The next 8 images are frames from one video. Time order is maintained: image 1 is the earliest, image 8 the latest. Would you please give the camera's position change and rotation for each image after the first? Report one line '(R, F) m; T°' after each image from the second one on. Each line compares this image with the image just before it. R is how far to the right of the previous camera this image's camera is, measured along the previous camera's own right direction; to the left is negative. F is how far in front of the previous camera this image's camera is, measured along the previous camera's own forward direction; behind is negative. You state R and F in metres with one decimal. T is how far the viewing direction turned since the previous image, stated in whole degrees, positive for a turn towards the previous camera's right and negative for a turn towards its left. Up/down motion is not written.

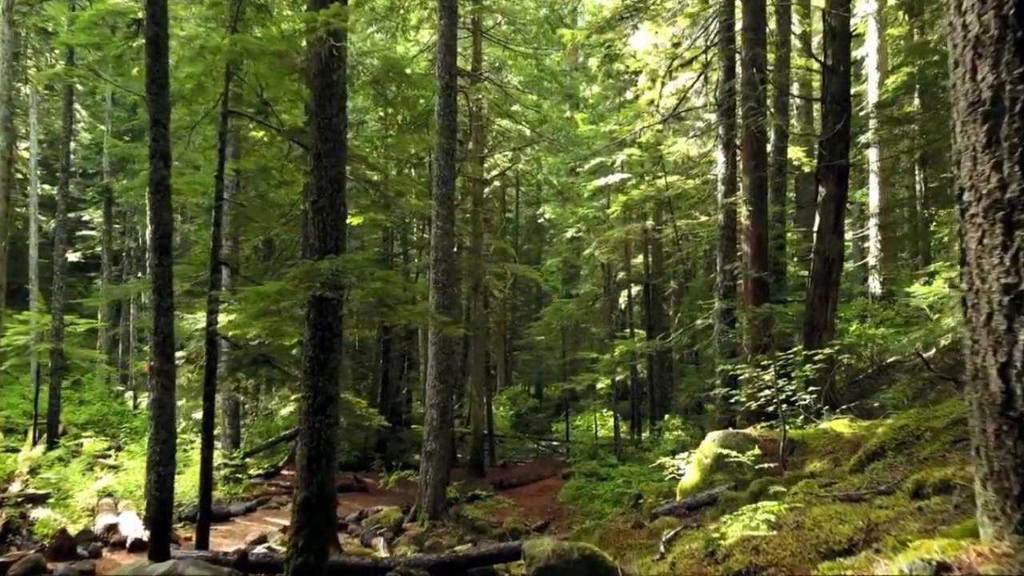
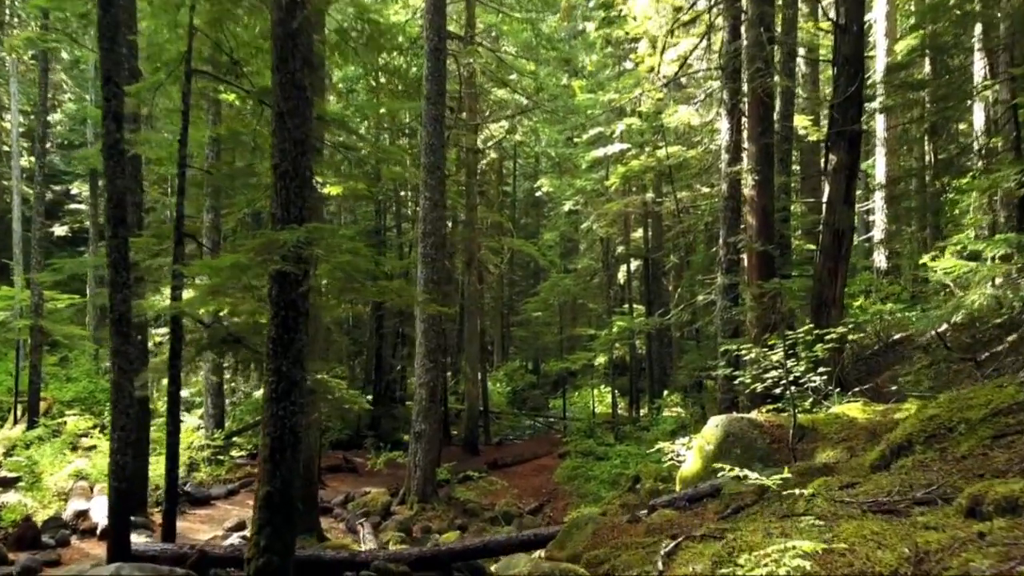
(+0.1, +0.6) m; 0°
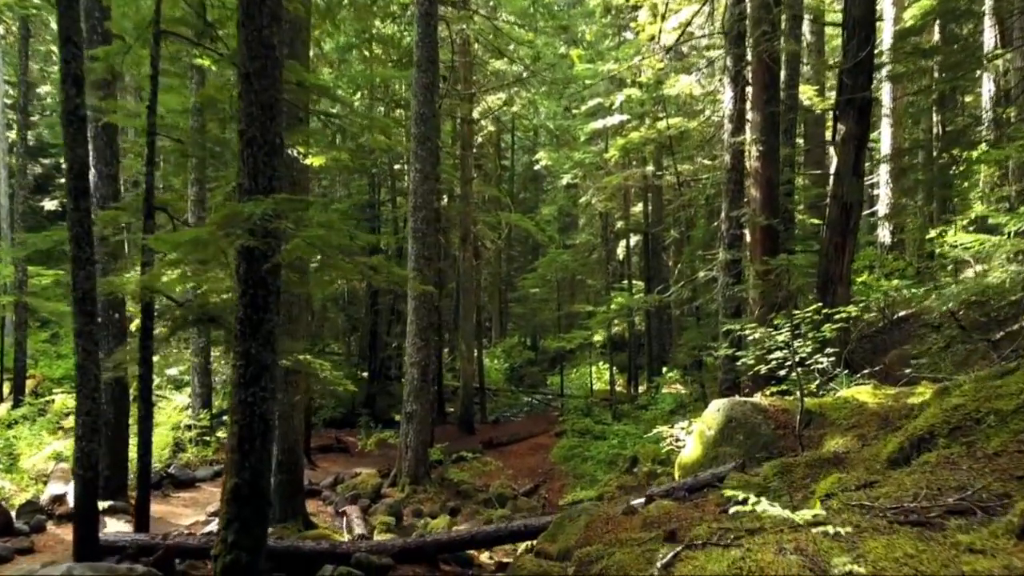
(+0.1, +0.5) m; 0°
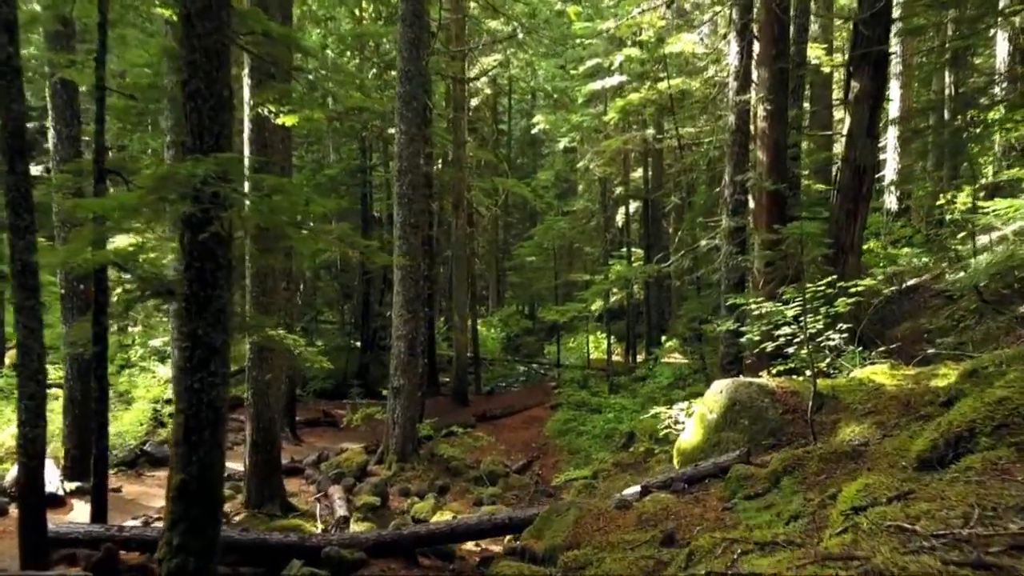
(+0.1, +0.6) m; 0°
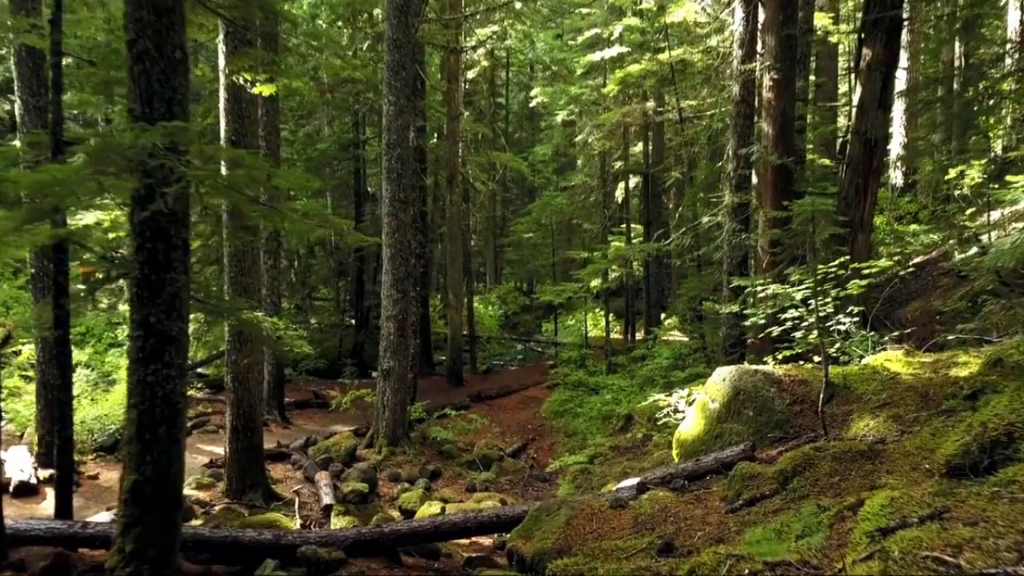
(+0.1, +0.5) m; 0°
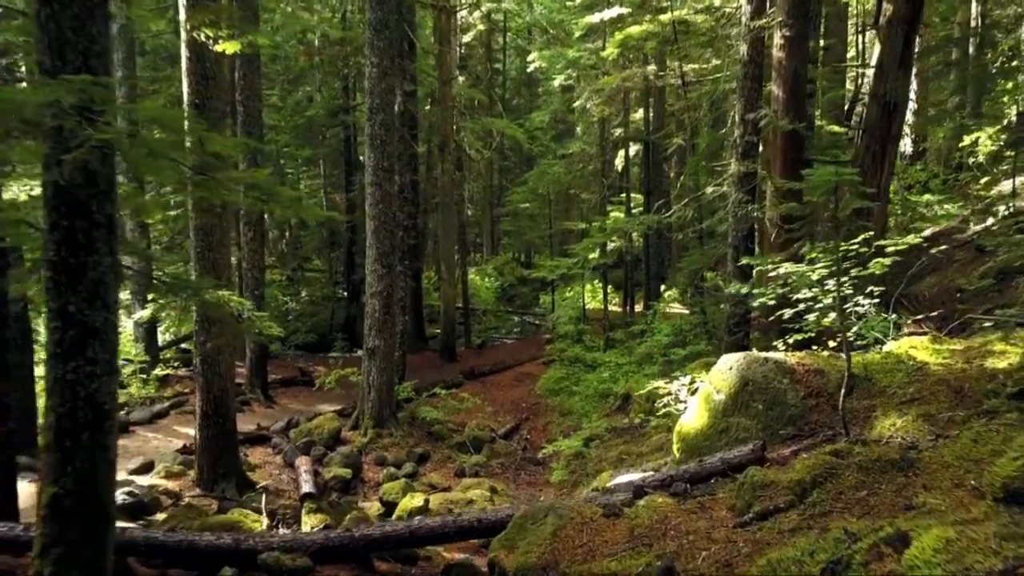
(+0.1, +0.6) m; 0°
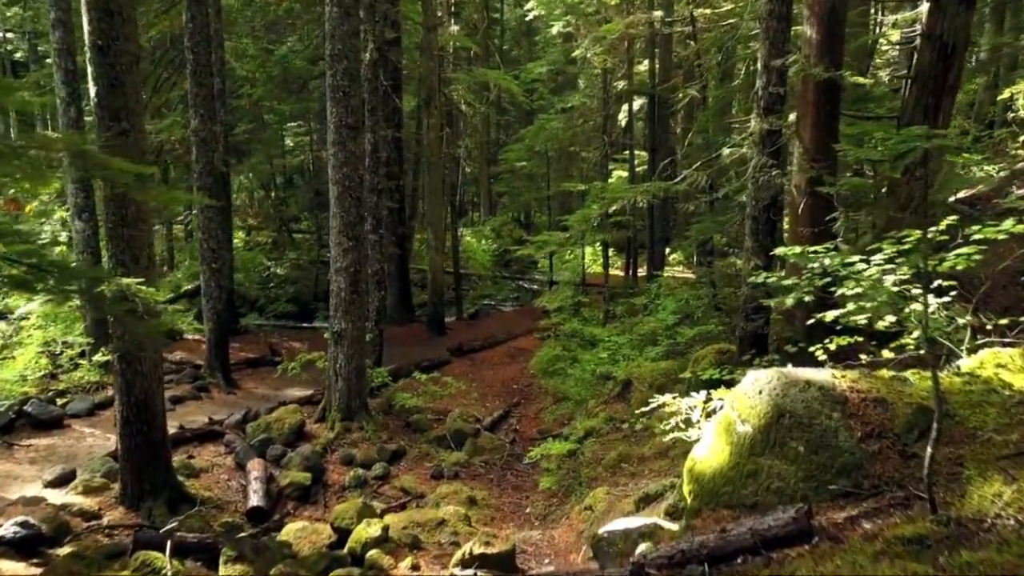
(+0.2, +1.4) m; 0°
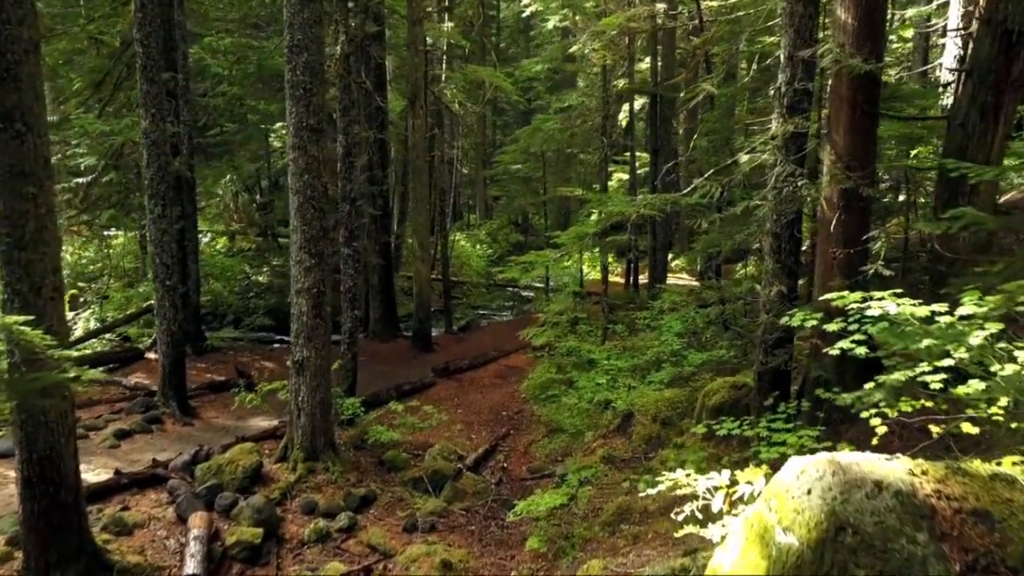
(+0.2, +1.2) m; 0°
